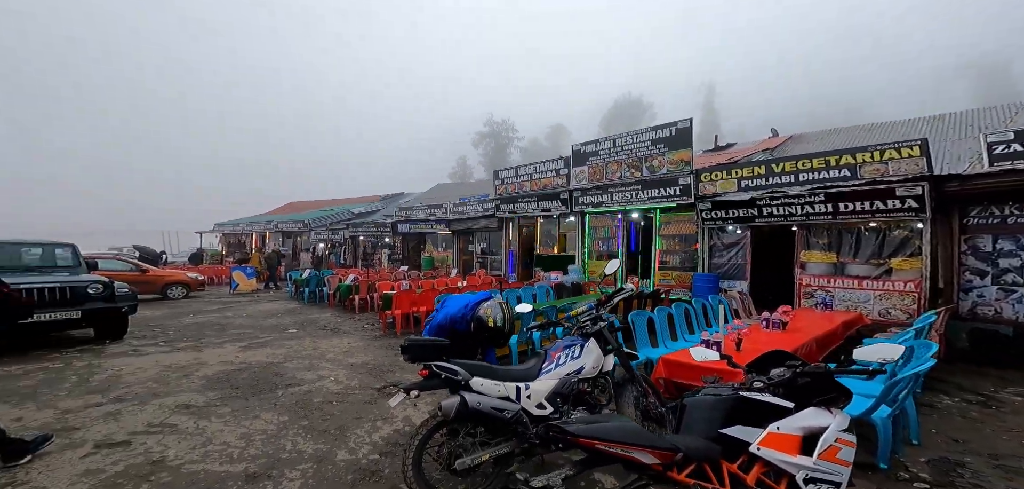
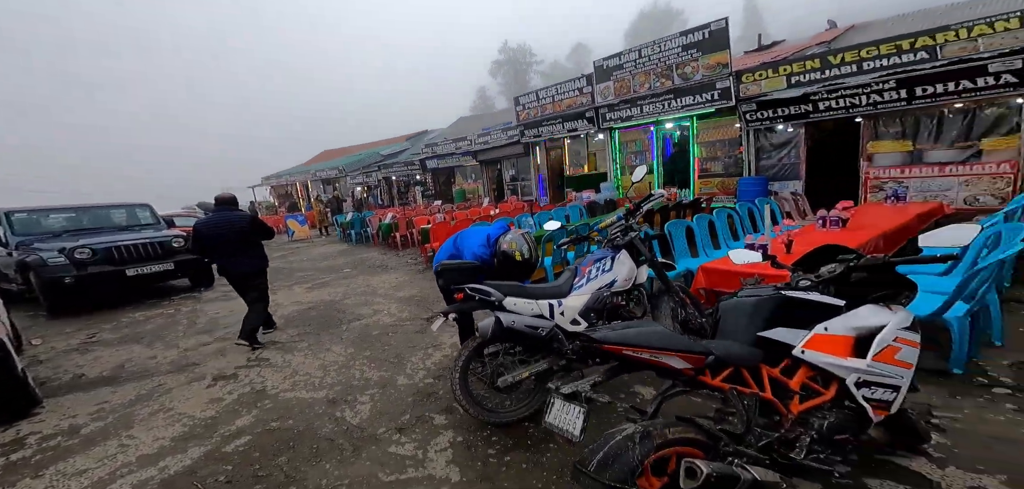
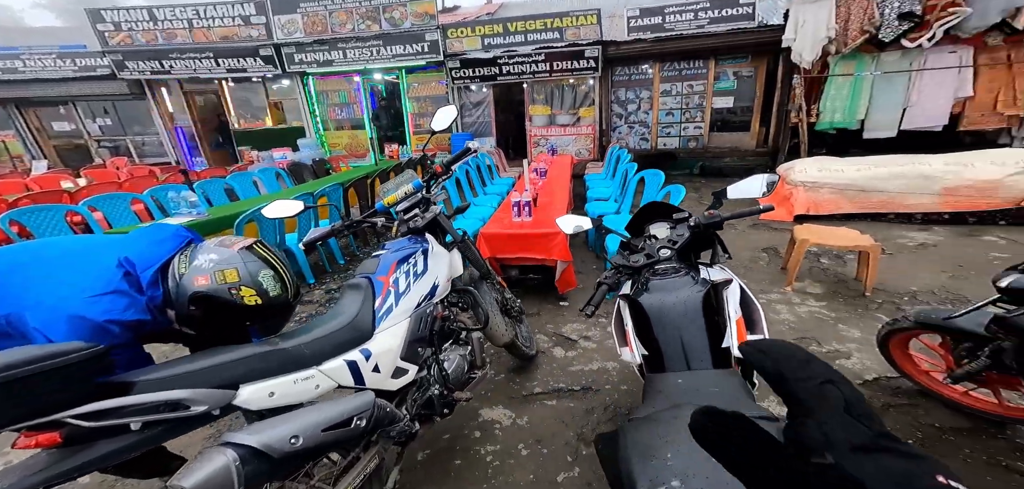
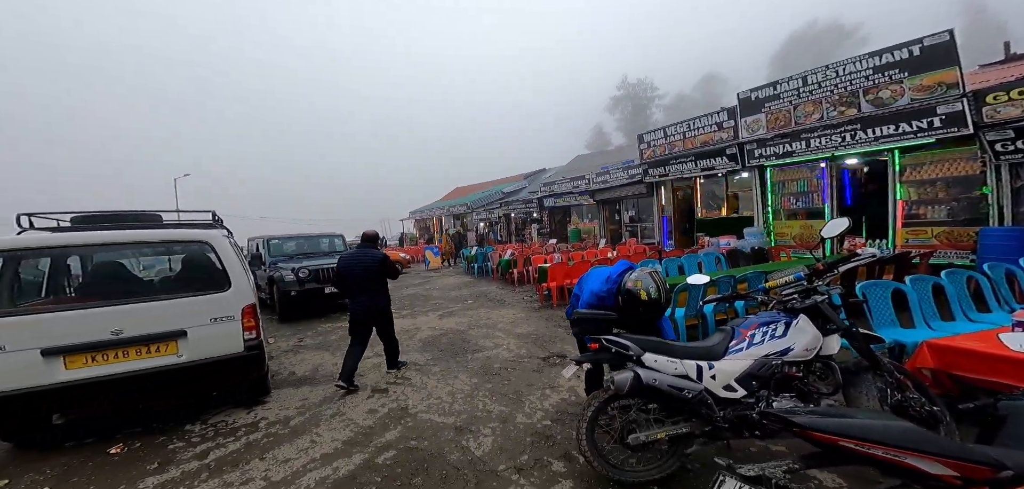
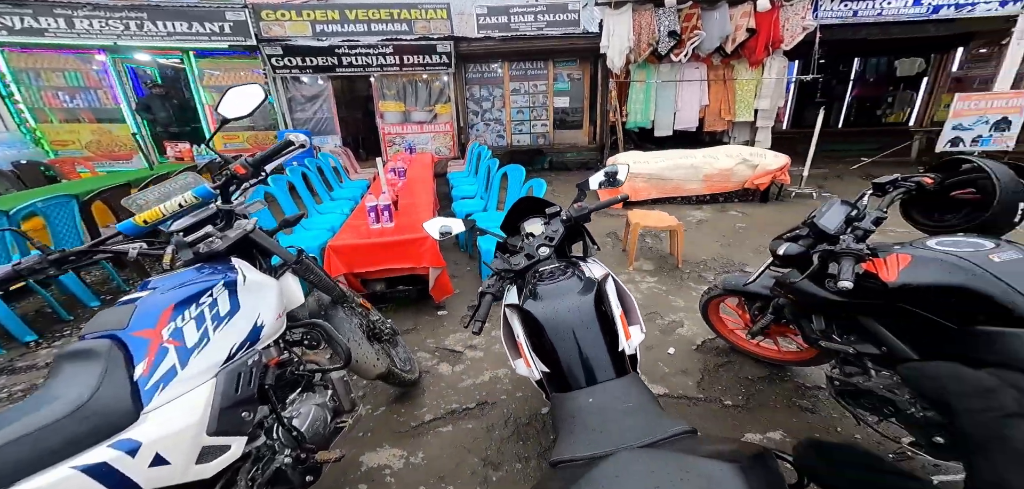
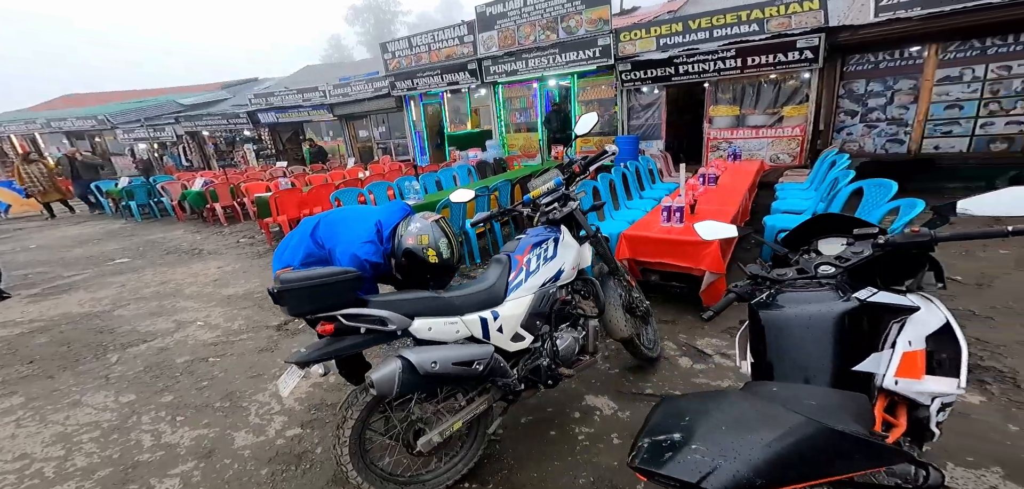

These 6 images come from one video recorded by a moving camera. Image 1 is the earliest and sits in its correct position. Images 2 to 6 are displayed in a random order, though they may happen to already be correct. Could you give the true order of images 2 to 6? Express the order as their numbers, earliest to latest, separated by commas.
4, 2, 6, 3, 5
